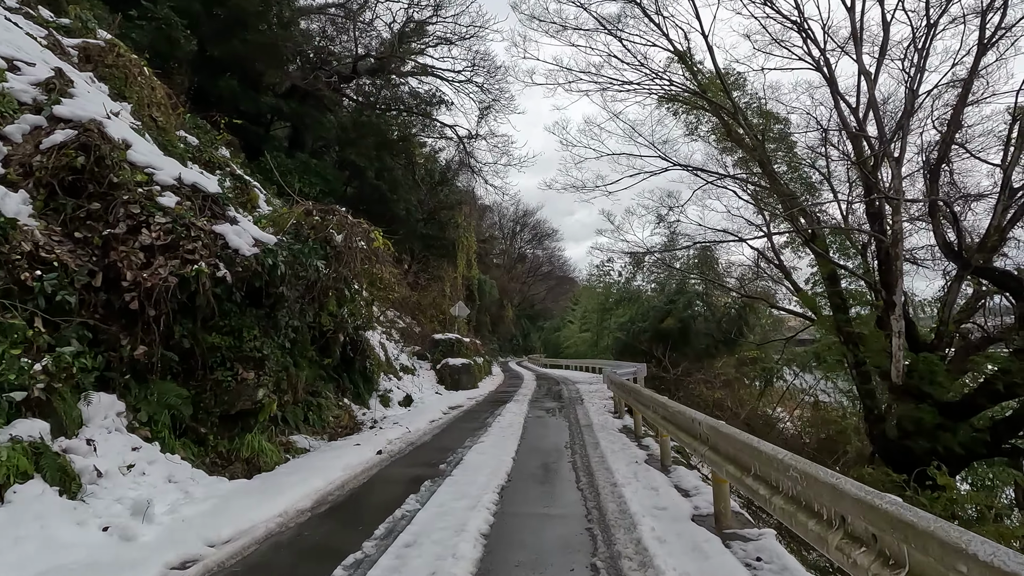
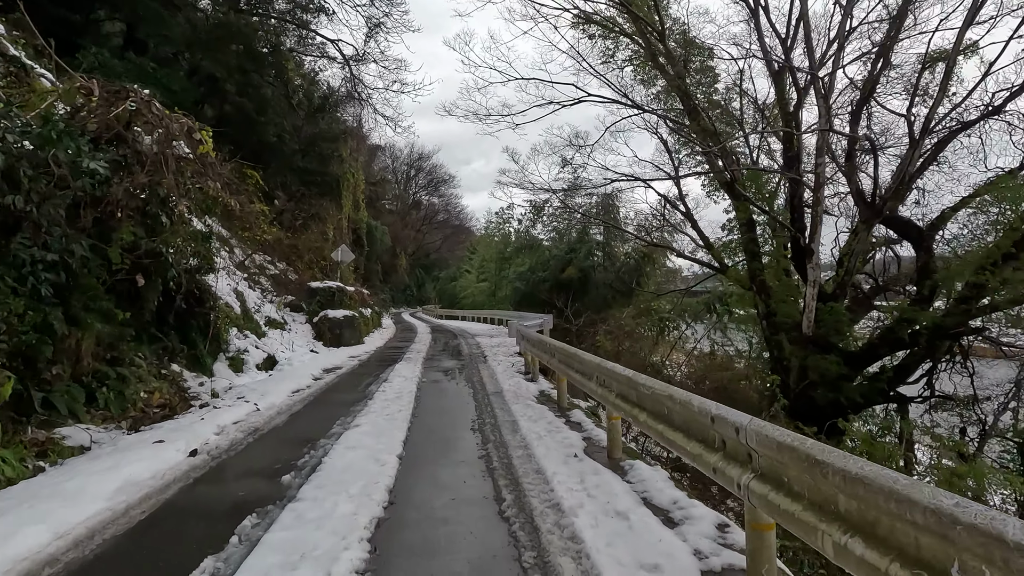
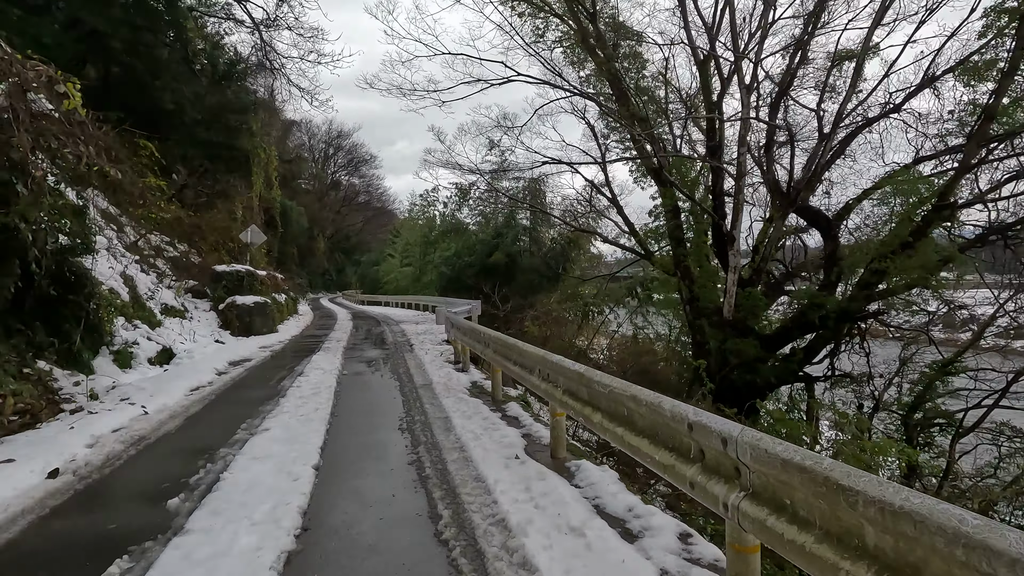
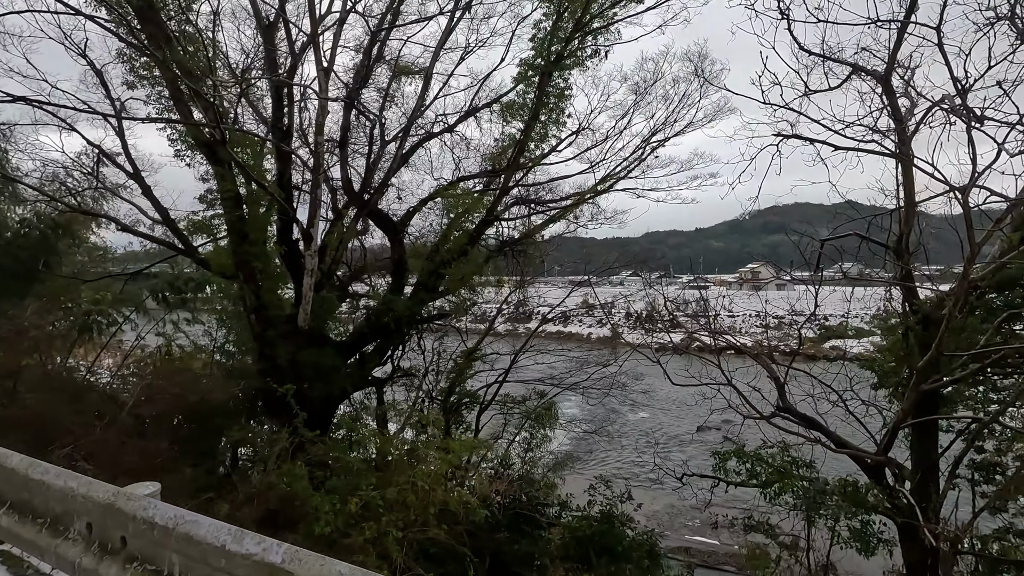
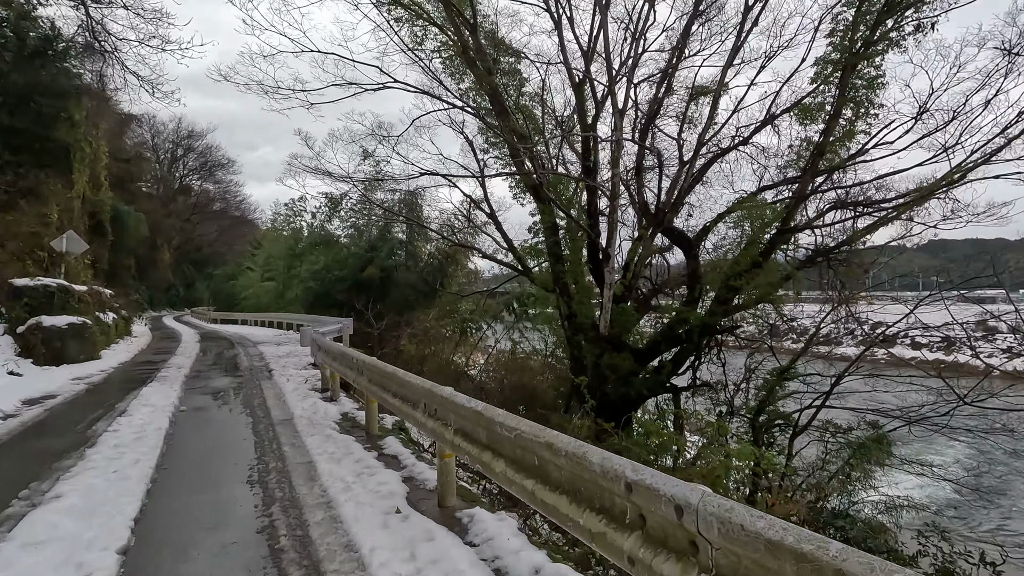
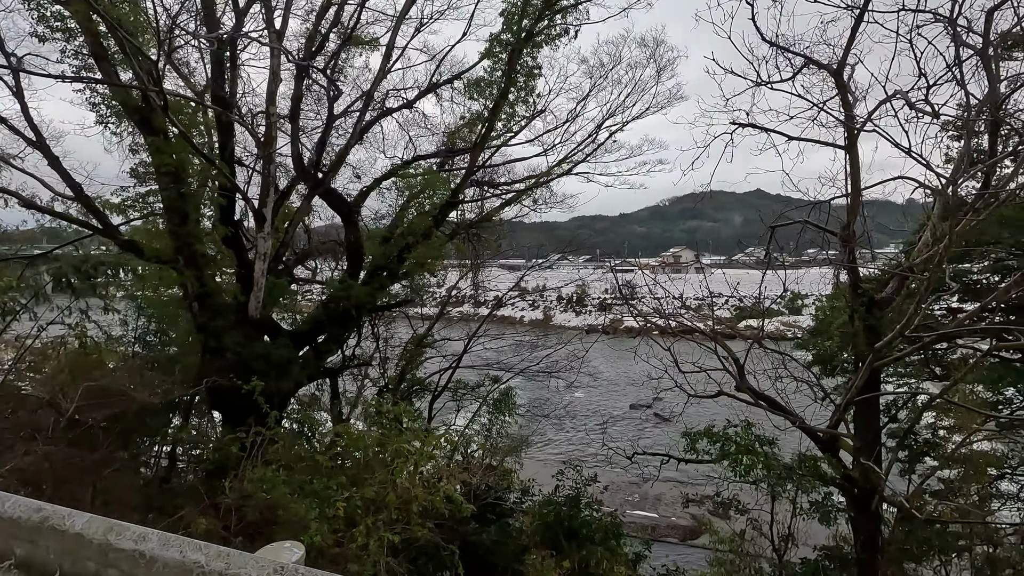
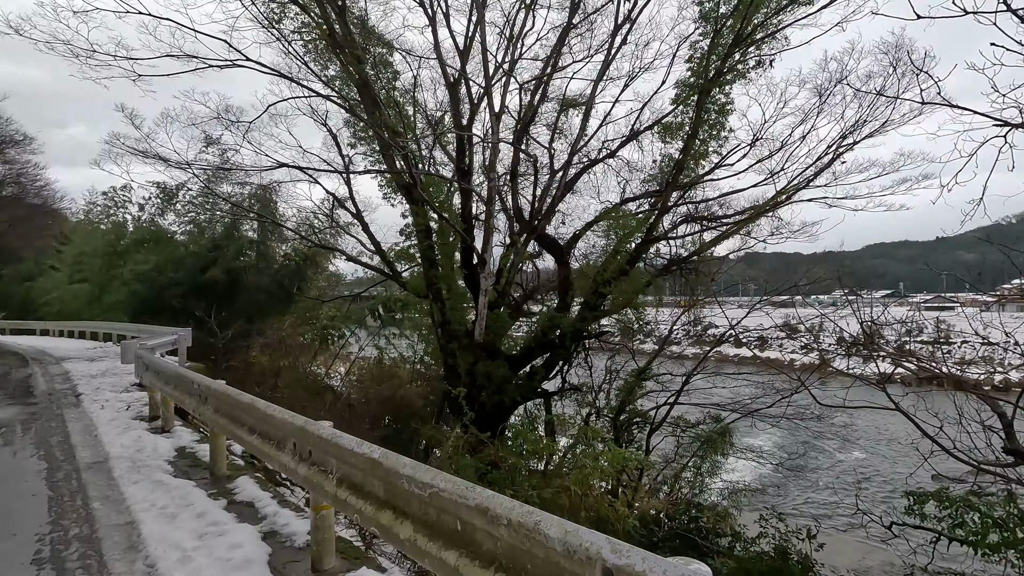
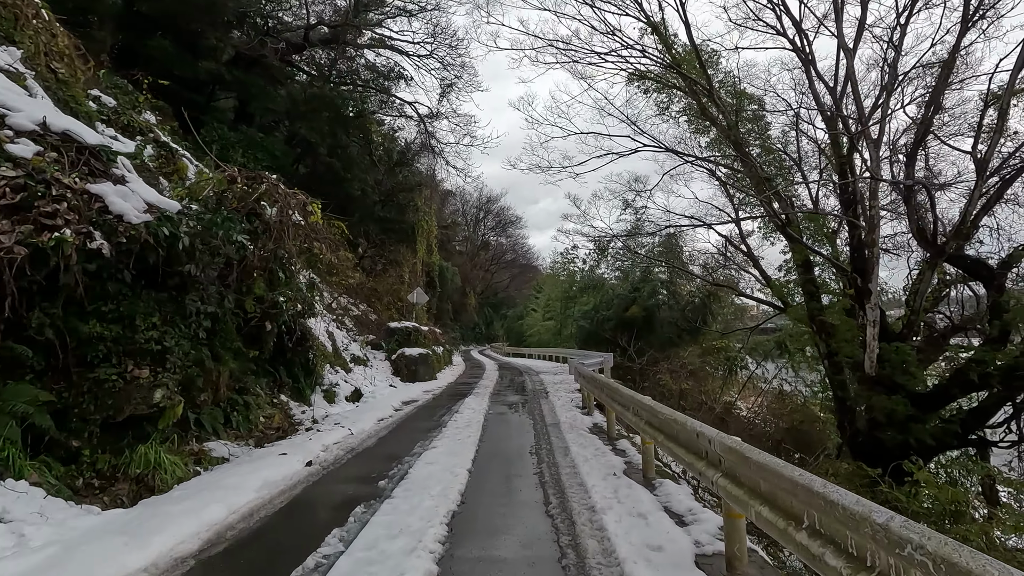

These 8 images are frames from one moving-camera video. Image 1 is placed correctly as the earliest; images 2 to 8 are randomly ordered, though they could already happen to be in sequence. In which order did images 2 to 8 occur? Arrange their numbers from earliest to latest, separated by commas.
8, 2, 3, 5, 7, 4, 6
